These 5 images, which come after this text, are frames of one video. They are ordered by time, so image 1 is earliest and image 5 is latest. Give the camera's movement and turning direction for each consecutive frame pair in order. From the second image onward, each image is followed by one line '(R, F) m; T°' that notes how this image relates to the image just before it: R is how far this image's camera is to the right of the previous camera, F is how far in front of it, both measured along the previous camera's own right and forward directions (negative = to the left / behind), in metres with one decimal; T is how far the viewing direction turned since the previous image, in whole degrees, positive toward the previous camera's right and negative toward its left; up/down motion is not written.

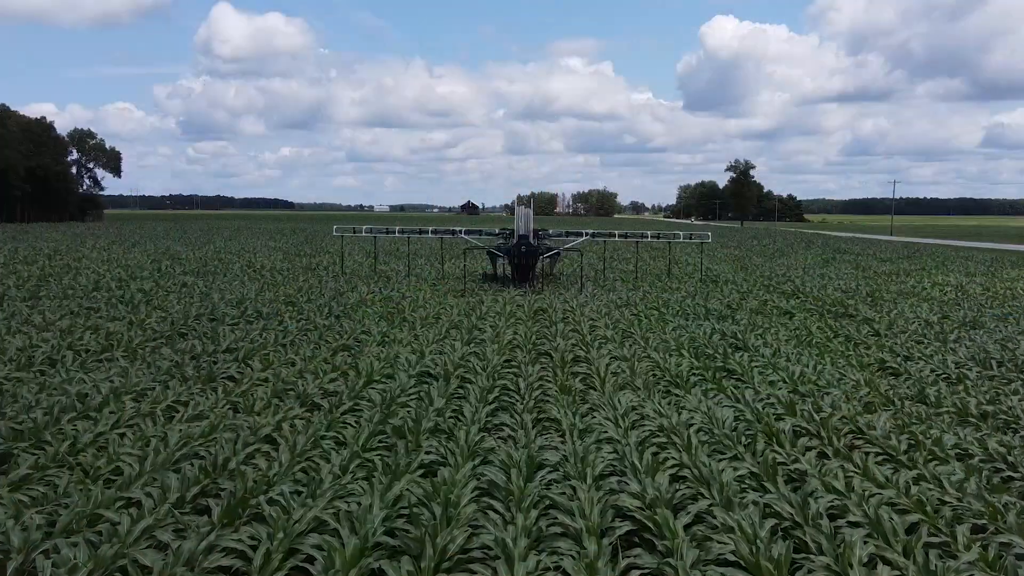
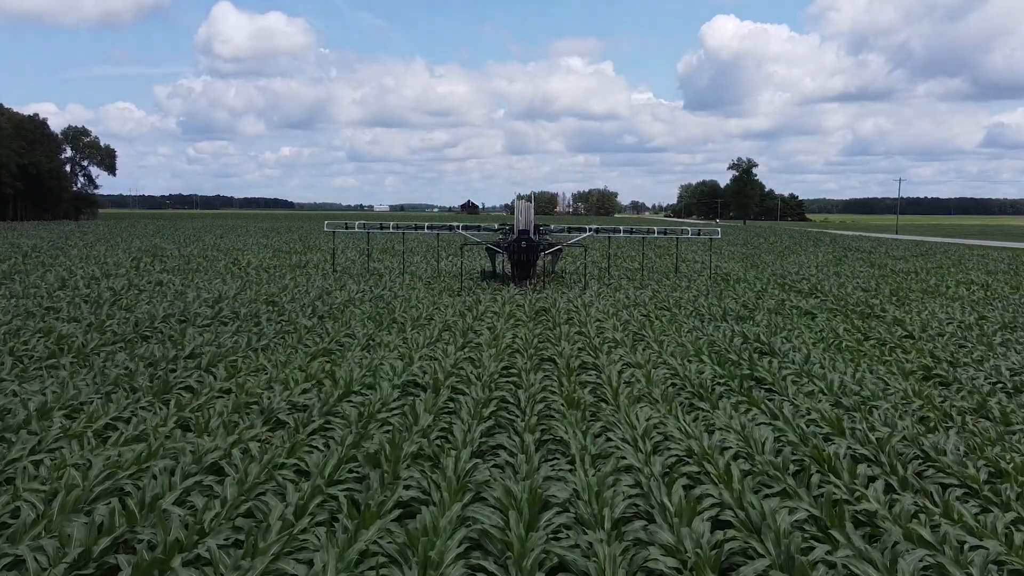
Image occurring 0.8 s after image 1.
(0.0, +1.0) m; 0°
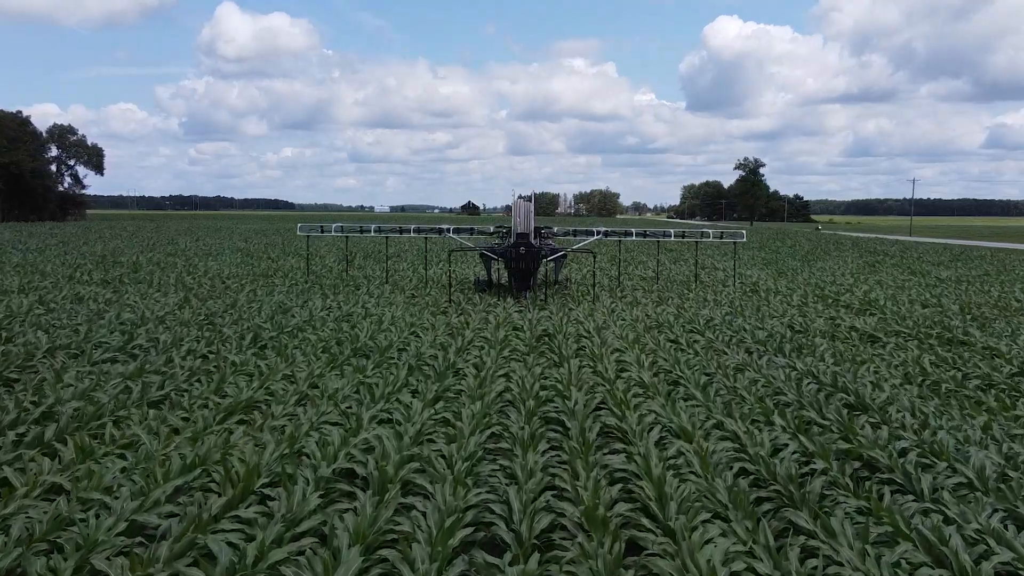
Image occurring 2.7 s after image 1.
(+0.1, +2.4) m; 0°
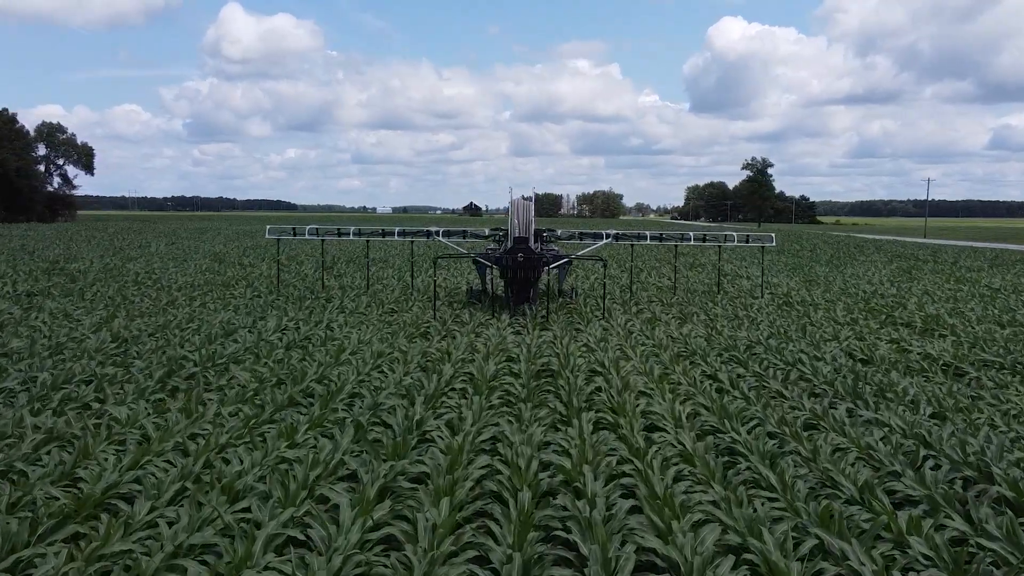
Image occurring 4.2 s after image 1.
(+0.1, +2.1) m; 0°
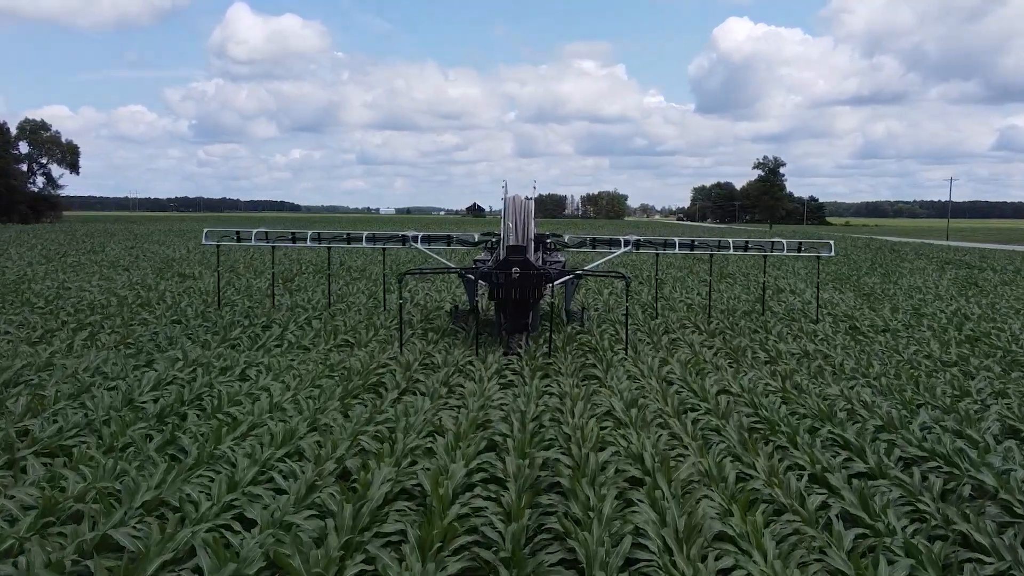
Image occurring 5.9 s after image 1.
(+0.1, +3.0) m; 0°
